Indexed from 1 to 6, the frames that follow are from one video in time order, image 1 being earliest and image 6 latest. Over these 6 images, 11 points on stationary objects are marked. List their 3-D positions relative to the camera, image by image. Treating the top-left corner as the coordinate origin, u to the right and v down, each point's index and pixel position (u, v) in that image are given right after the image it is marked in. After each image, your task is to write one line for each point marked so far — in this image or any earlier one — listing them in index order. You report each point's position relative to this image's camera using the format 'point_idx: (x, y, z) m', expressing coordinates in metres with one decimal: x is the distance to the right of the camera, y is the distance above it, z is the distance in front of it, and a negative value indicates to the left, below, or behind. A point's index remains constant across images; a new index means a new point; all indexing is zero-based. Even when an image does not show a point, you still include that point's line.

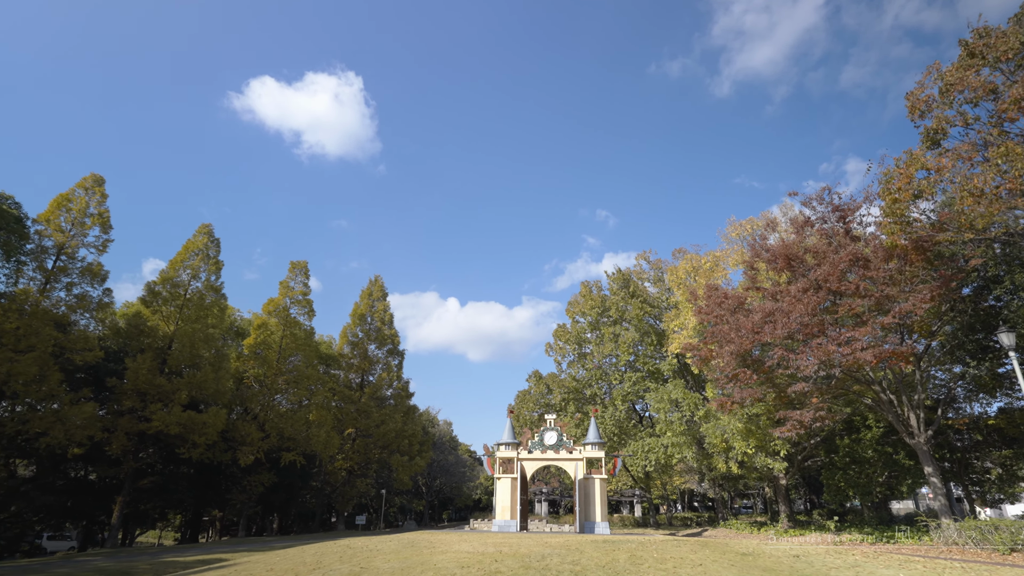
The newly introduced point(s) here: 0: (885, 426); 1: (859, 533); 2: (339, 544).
0: (+13.8, -5.1, +19.7) m
1: (+12.4, -8.7, +18.9) m
2: (-4.6, -7.0, +14.3) m
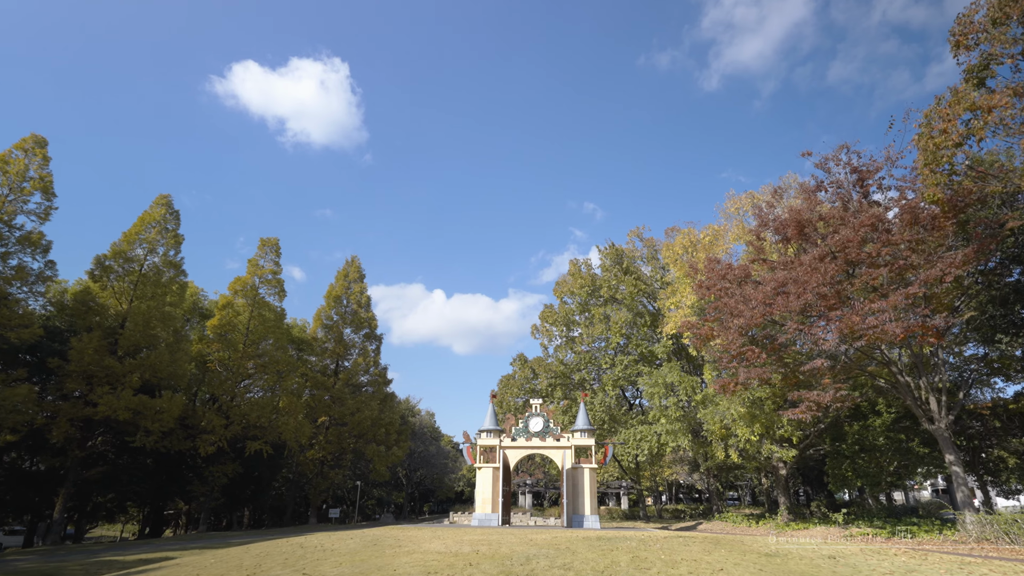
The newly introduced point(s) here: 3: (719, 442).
0: (+13.2, -4.2, +18.2) m
1: (+11.8, -7.9, +17.5) m
2: (-5.1, -6.0, +12.4) m
3: (+7.5, -5.6, +19.4) m
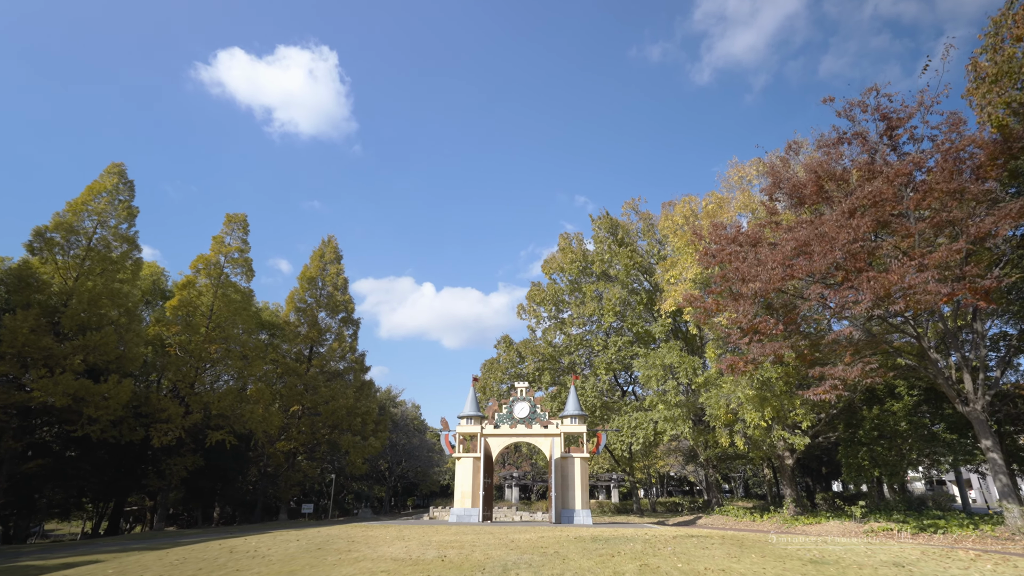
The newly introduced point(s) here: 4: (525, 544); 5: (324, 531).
0: (+12.7, -3.3, +16.5) m
1: (+11.3, -6.9, +15.8) m
2: (-5.5, -5.1, +10.4) m
3: (+7.0, -4.6, +17.6) m
4: (+0.2, -4.7, +9.8) m
5: (-4.3, -5.5, +12.0) m
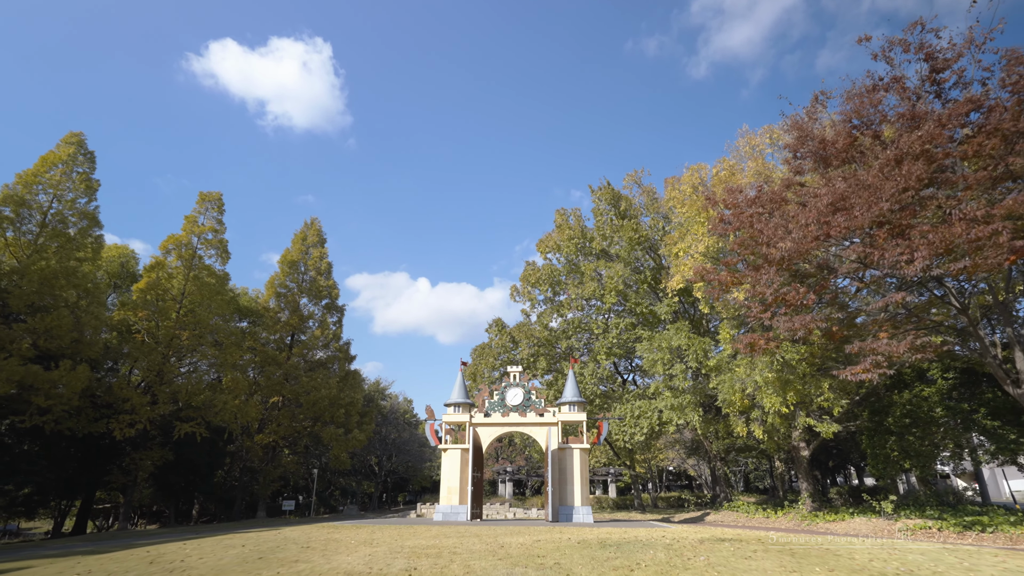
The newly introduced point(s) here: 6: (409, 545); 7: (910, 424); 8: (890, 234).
0: (+12.4, -2.5, +14.9) m
1: (+11.1, -6.1, +14.2) m
2: (-5.7, -4.3, +8.6) m
3: (+6.7, -3.8, +15.9) m
4: (+0.1, -4.0, +8.0) m
5: (-4.4, -4.8, +10.2) m
6: (-1.7, -4.2, +8.7) m
7: (+11.3, -3.9, +15.1) m
8: (+7.2, +1.0, +10.2) m
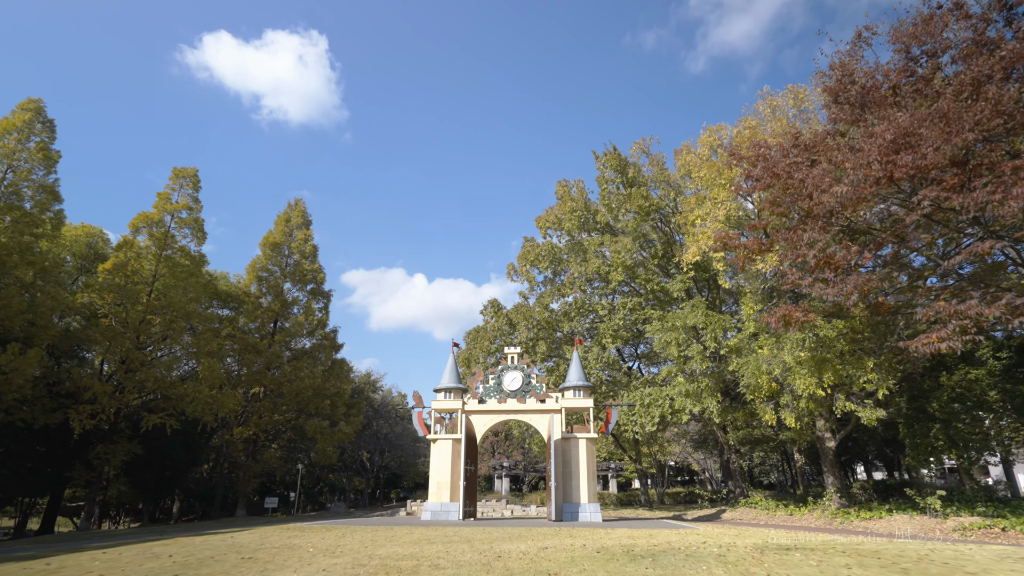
0: (+12.4, -1.7, +13.2) m
1: (+11.0, -5.3, +12.5) m
2: (-5.7, -3.6, +6.8) m
3: (+6.7, -3.0, +14.2) m
4: (+0.1, -3.2, +6.3) m
5: (-4.5, -4.0, +8.5) m
6: (-1.7, -3.5, +6.9) m
7: (+11.2, -3.1, +13.4) m
8: (+7.2, +1.8, +8.5) m
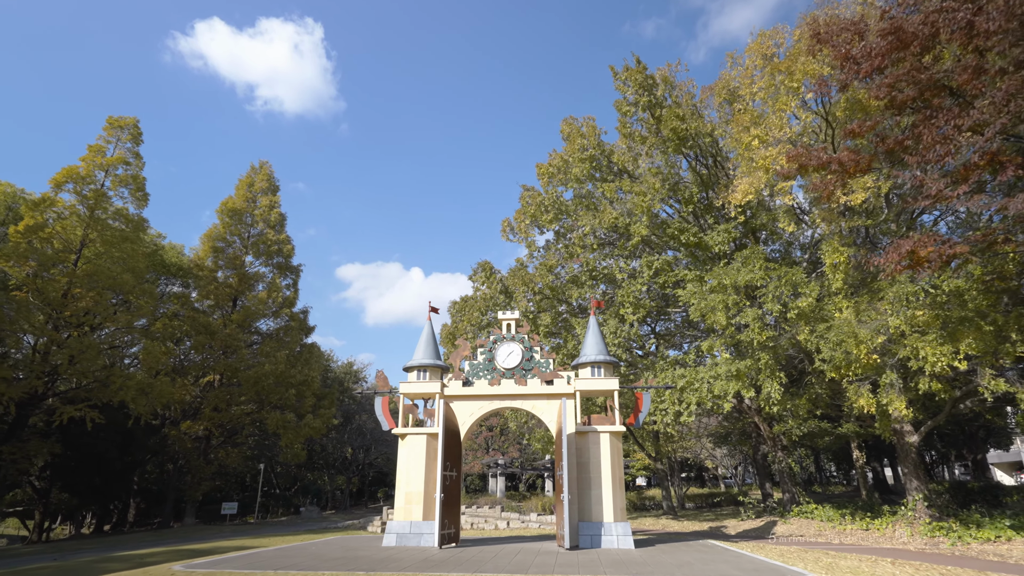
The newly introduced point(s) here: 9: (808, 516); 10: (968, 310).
0: (+12.3, -0.5, +9.5) m
1: (+10.9, -4.2, +8.9) m
2: (-5.7, -2.5, +3.0) m
3: (+6.6, -1.9, +10.4) m
4: (0.0, -2.1, +2.5) m
5: (-4.5, -2.9, +4.7) m
6: (-1.7, -2.4, +3.1) m
7: (+11.2, -1.9, +9.7) m
8: (+7.2, +2.9, +4.7) m
9: (+8.2, -6.3, +14.7) m
10: (+7.2, -0.3, +8.2) m
